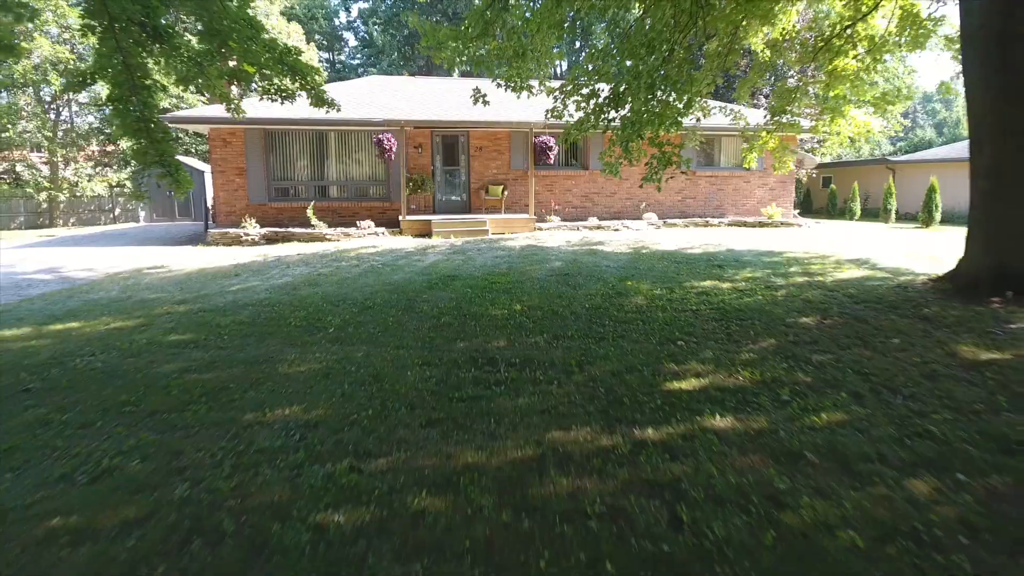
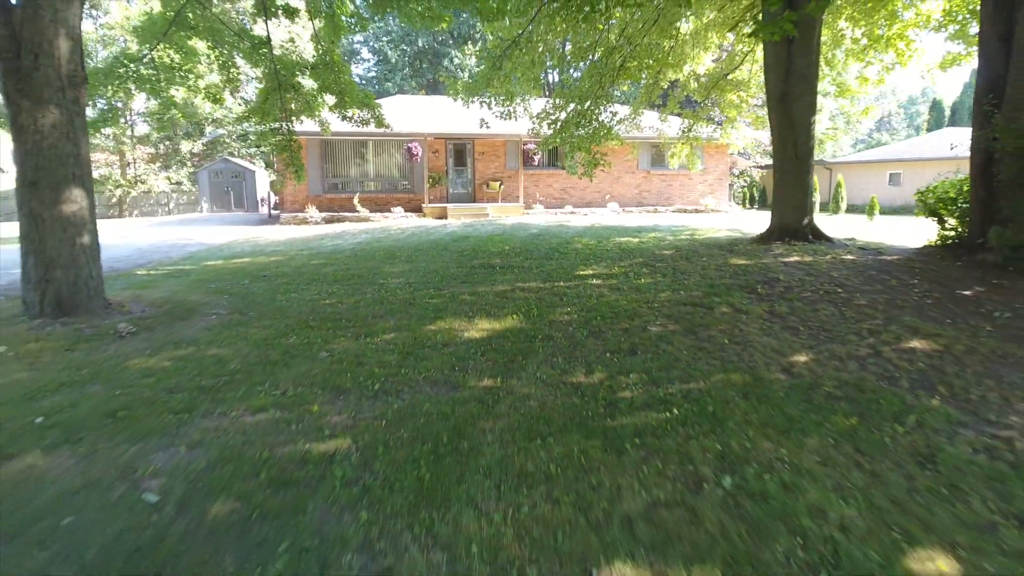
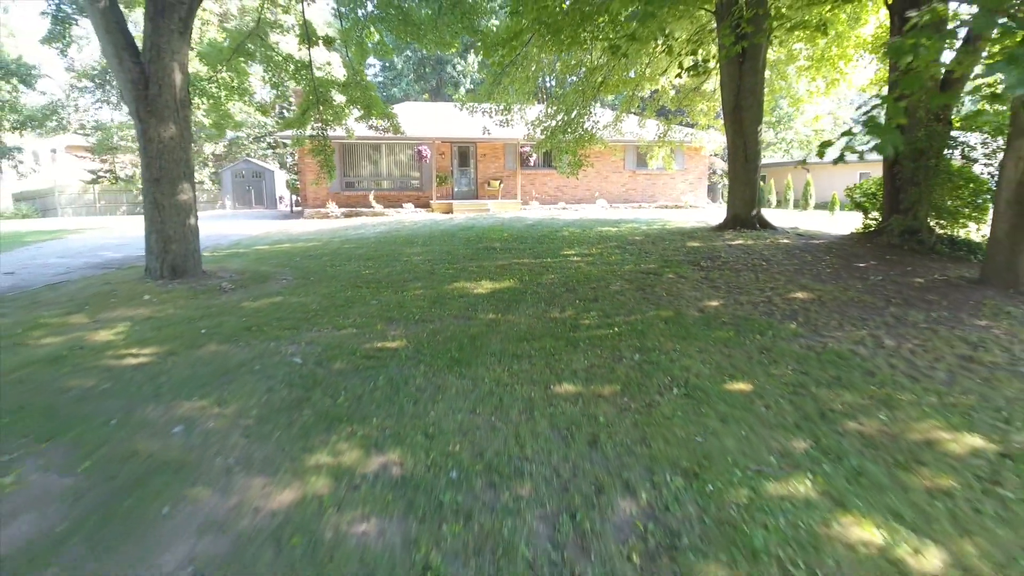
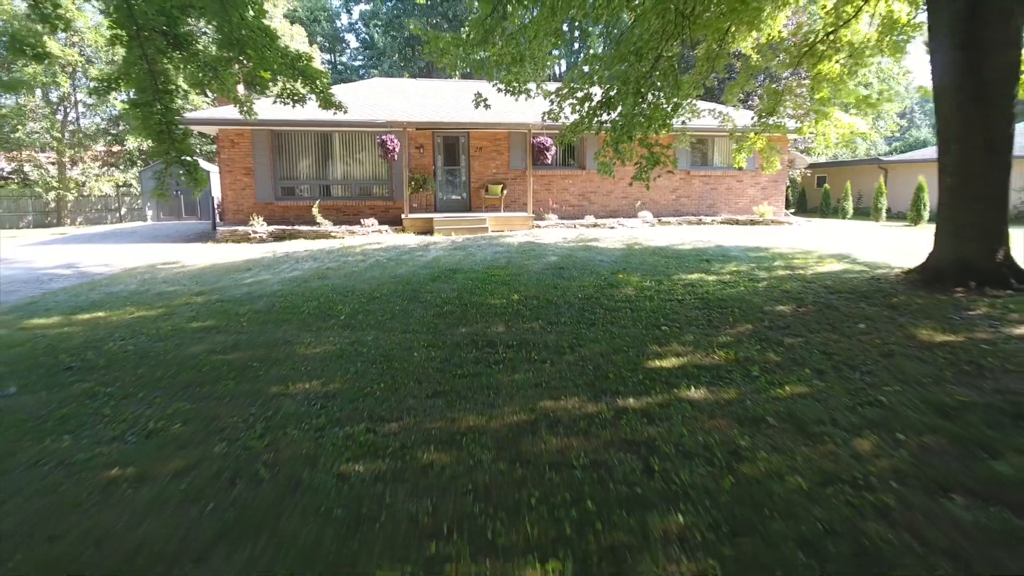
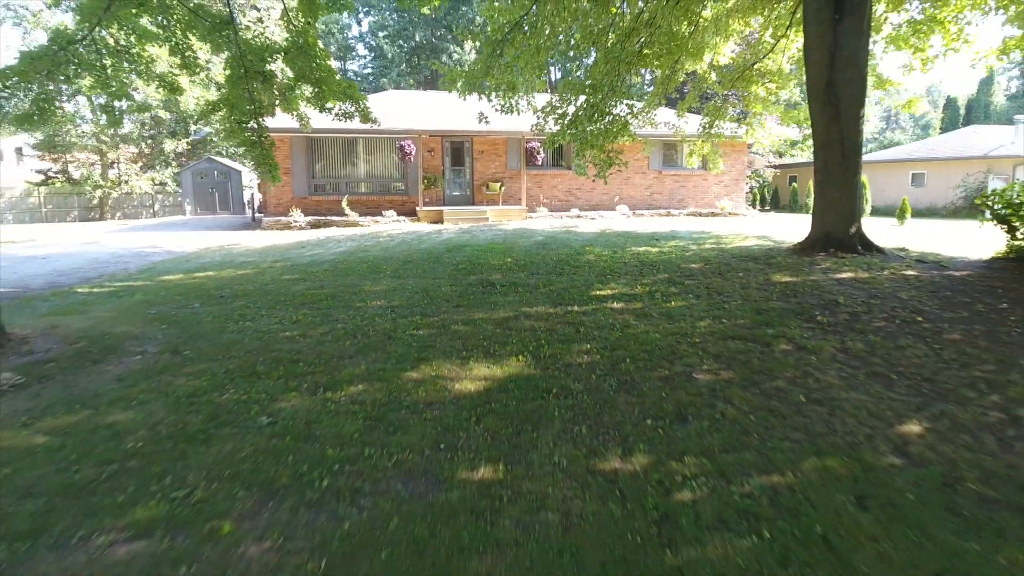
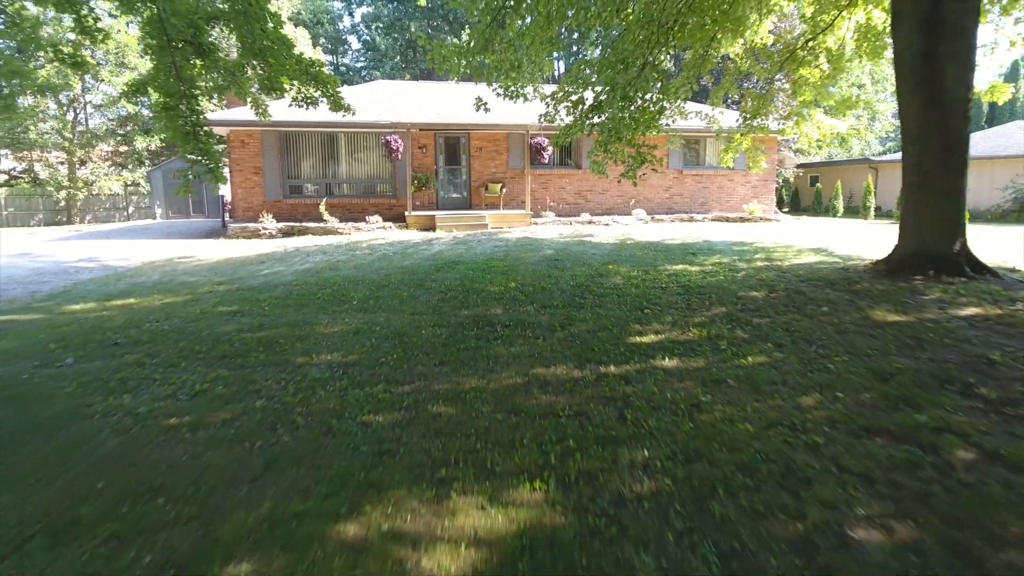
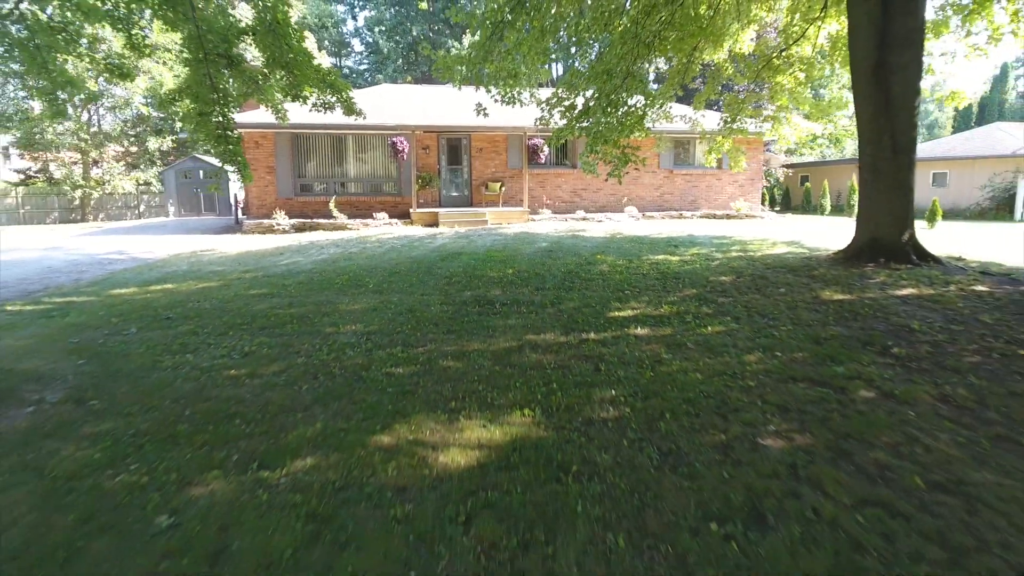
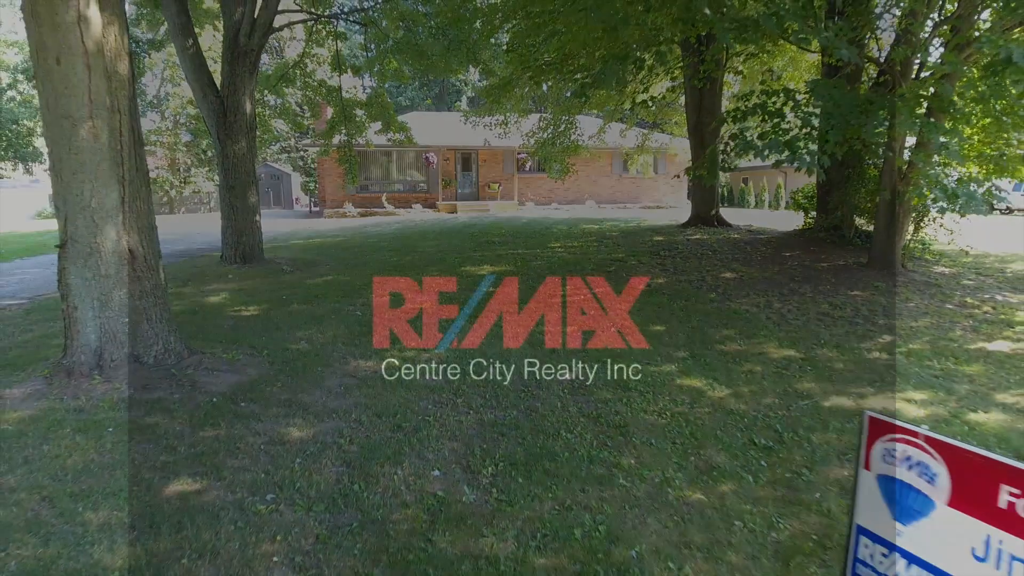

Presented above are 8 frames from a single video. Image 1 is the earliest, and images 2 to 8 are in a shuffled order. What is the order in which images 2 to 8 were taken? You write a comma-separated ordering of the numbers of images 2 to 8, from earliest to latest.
4, 6, 7, 5, 2, 3, 8
